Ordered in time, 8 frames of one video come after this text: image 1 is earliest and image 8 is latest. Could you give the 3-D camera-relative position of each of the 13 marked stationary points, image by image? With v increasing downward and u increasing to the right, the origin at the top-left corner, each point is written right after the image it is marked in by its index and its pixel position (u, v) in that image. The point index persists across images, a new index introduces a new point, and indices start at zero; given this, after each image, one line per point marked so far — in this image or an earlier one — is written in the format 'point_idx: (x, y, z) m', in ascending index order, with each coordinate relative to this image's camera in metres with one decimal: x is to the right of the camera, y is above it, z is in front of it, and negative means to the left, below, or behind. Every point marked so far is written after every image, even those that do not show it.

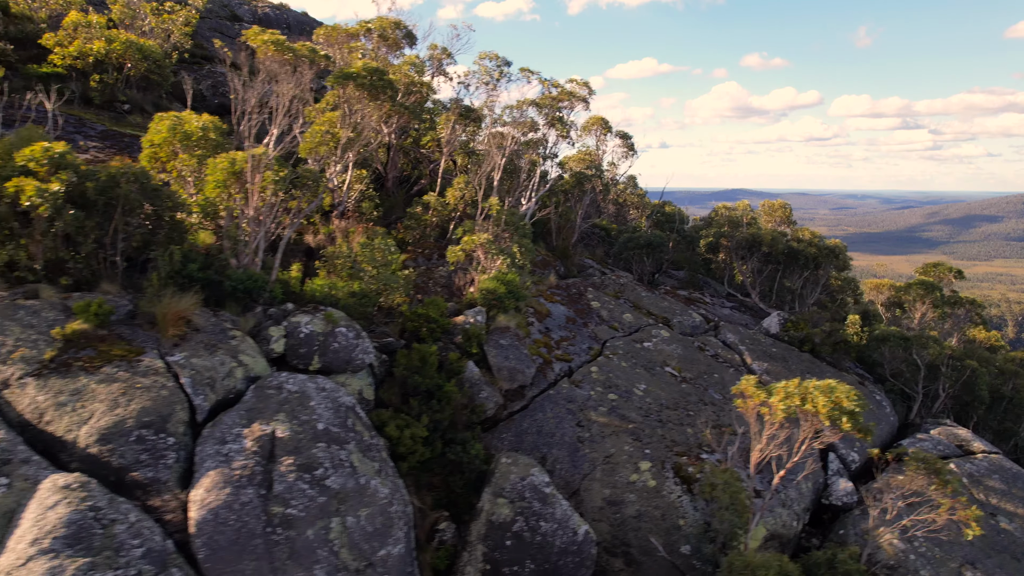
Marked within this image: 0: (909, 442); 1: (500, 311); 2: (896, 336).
0: (+7.5, -2.9, +15.4) m
1: (-0.2, -0.4, +13.8) m
2: (+8.6, -1.1, +18.3) m
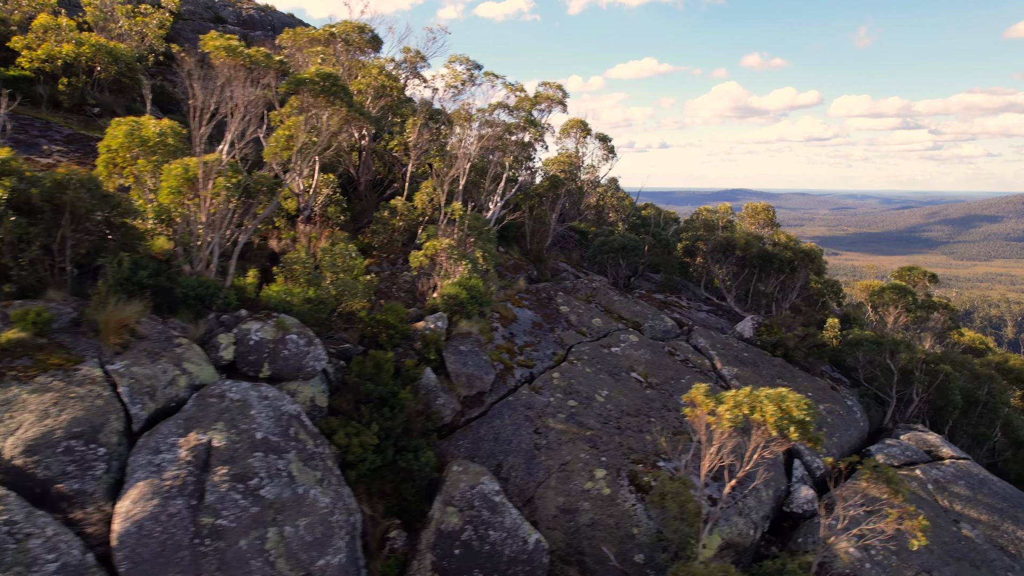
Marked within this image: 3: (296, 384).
0: (+6.9, -3.0, +15.3) m
1: (-0.9, -0.5, +13.8) m
2: (+8.0, -1.2, +18.2) m
3: (-2.8, -1.3, +10.7) m
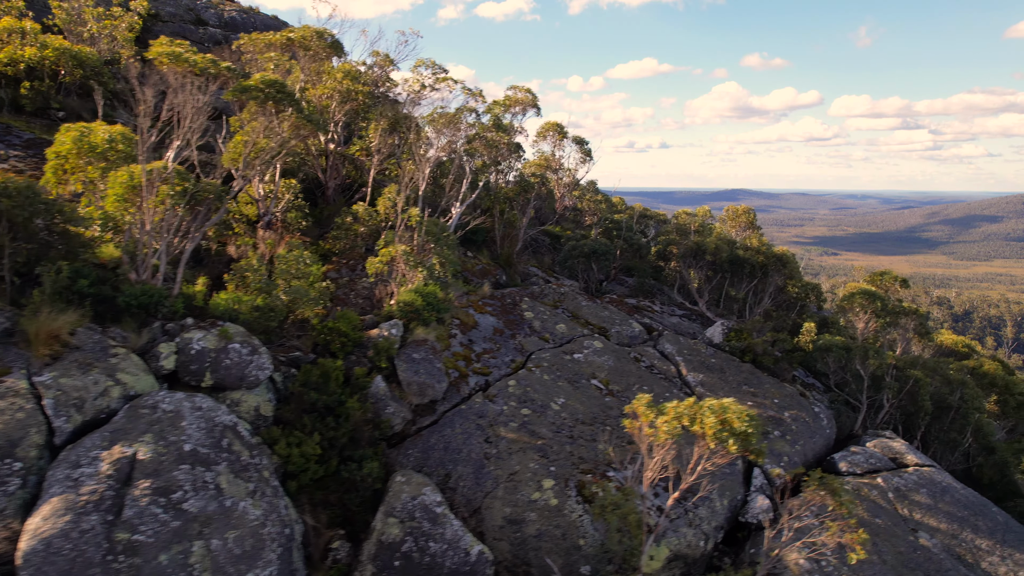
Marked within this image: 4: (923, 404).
0: (+6.2, -3.1, +15.2) m
1: (-1.6, -0.6, +13.6) m
2: (+7.3, -1.3, +18.1) m
3: (-3.6, -1.4, +10.6) m
4: (+9.1, -2.6, +18.1) m
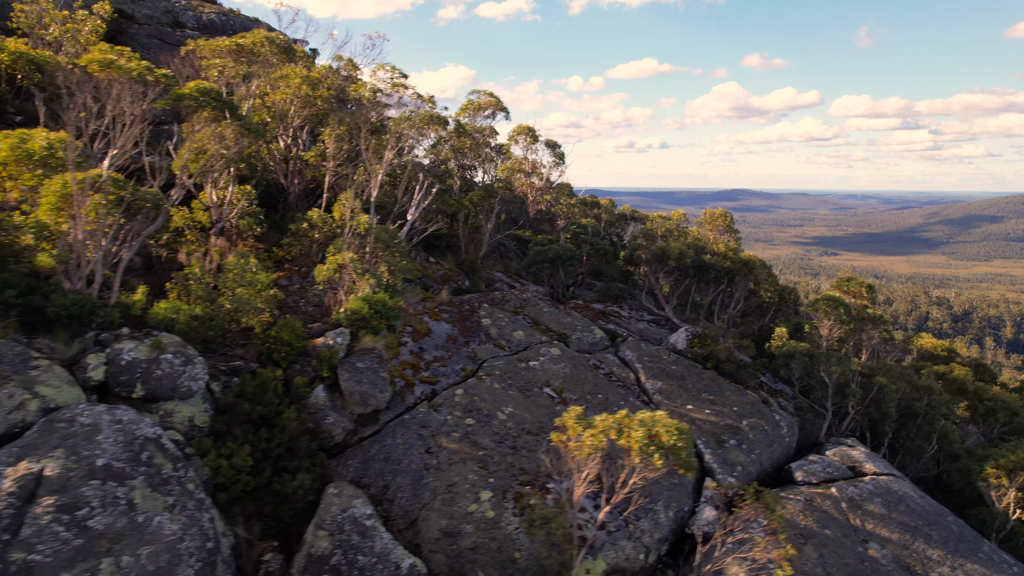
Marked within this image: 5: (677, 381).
0: (+5.3, -3.3, +15.1) m
1: (-2.4, -0.7, +13.5) m
2: (+6.4, -1.4, +18.0) m
3: (-4.4, -1.5, +10.5) m
4: (+8.3, -2.7, +18.0) m
5: (+3.3, -1.9, +16.4) m
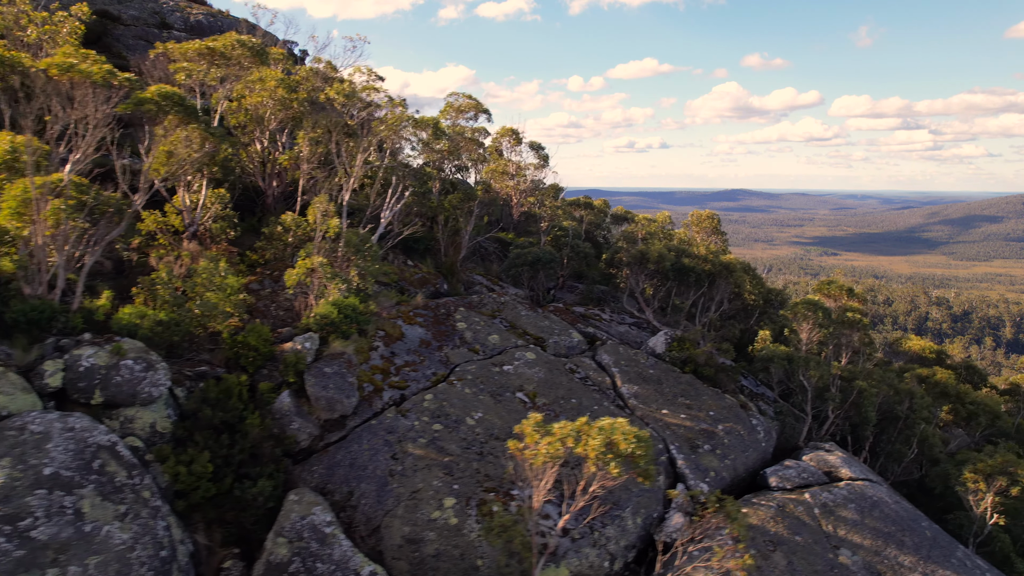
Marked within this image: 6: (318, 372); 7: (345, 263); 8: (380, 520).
0: (+4.8, -3.3, +15.0) m
1: (-2.9, -0.8, +13.4) m
2: (+5.9, -1.5, +17.9) m
3: (-4.9, -1.6, +10.4) m
4: (+7.8, -2.8, +17.9) m
5: (+2.8, -2.0, +16.3) m
6: (-3.0, -1.3, +12.6) m
7: (-3.0, +0.5, +14.5) m
8: (-1.8, -3.1, +10.8) m
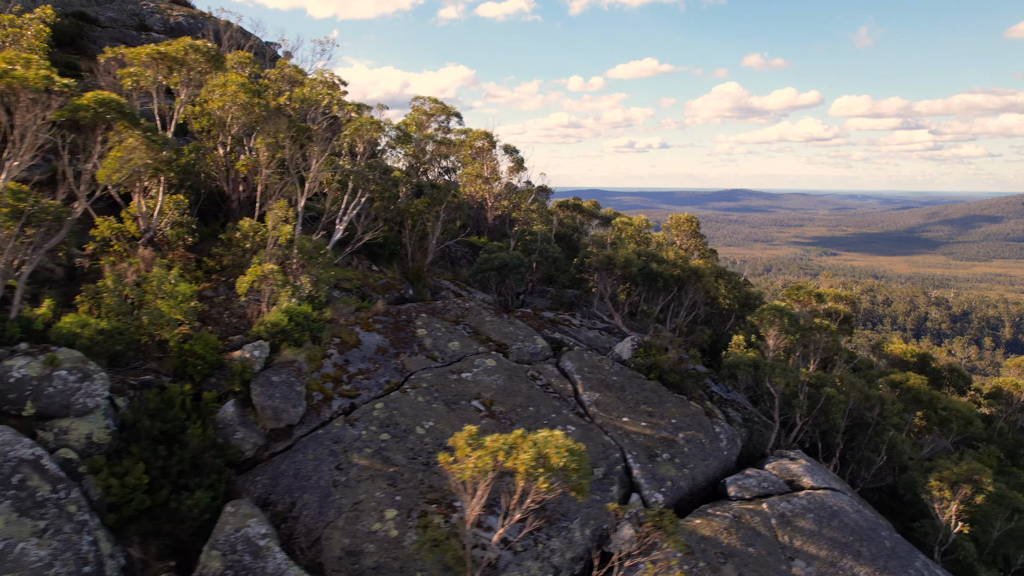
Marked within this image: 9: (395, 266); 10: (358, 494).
0: (+4.0, -3.5, +14.8) m
1: (-3.7, -0.9, +13.3) m
2: (+5.2, -1.6, +17.7) m
3: (-5.7, -1.7, +10.3) m
4: (+7.0, -2.9, +17.7) m
5: (+2.1, -2.1, +16.2) m
6: (-3.8, -1.4, +12.5) m
7: (-3.7, +0.3, +14.3) m
8: (-2.5, -3.2, +10.7) m
9: (-2.8, +0.5, +19.3) m
10: (-2.1, -2.9, +11.2) m
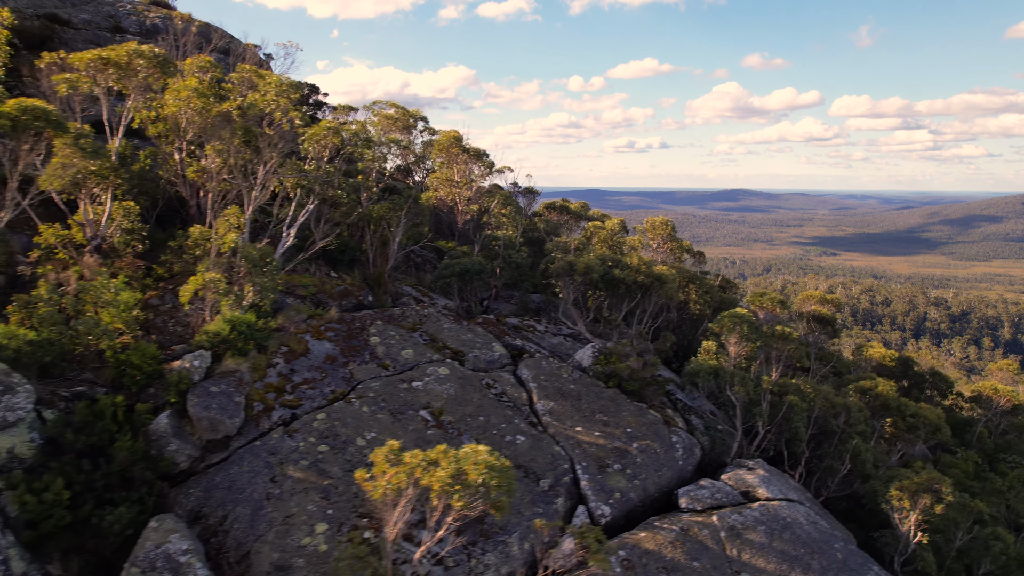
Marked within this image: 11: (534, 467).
0: (+3.2, -3.6, +14.6) m
1: (-4.6, -1.1, +13.1) m
2: (+4.3, -1.7, +17.5) m
3: (-6.6, -1.8, +10.1) m
4: (+6.1, -3.1, +17.6) m
5: (+1.2, -2.2, +16.0) m
6: (-4.7, -1.6, +12.3) m
7: (-4.6, +0.2, +14.1) m
8: (-3.4, -3.4, +10.5) m
9: (-3.7, +0.4, +19.1) m
10: (-3.0, -3.0, +11.0) m
11: (+0.4, -3.0, +13.4) m
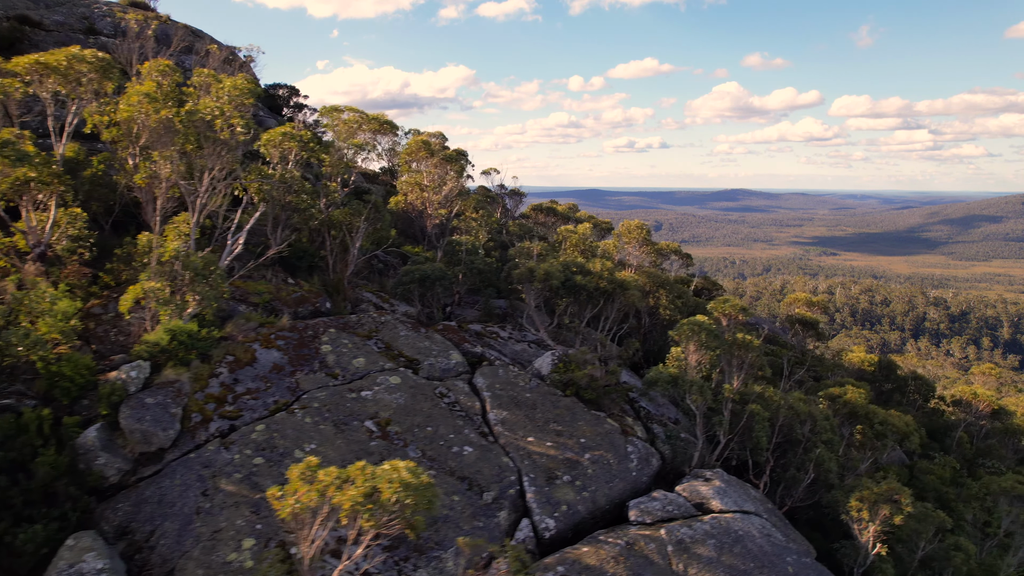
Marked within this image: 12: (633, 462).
0: (+2.3, -3.8, +14.4) m
1: (-5.5, -1.2, +12.9) m
2: (+3.4, -1.9, +17.3) m
3: (-7.5, -2.0, +9.8) m
4: (+5.3, -3.2, +17.3) m
5: (+0.3, -2.4, +15.7) m
6: (-5.6, -1.7, +12.0) m
7: (-5.5, 0.0, +13.9) m
8: (-4.3, -3.5, +10.3) m
9: (-4.6, +0.3, +18.9) m
10: (-3.9, -3.1, +10.8) m
11: (-0.5, -3.1, +13.2) m
12: (+2.3, -3.3, +15.3) m
